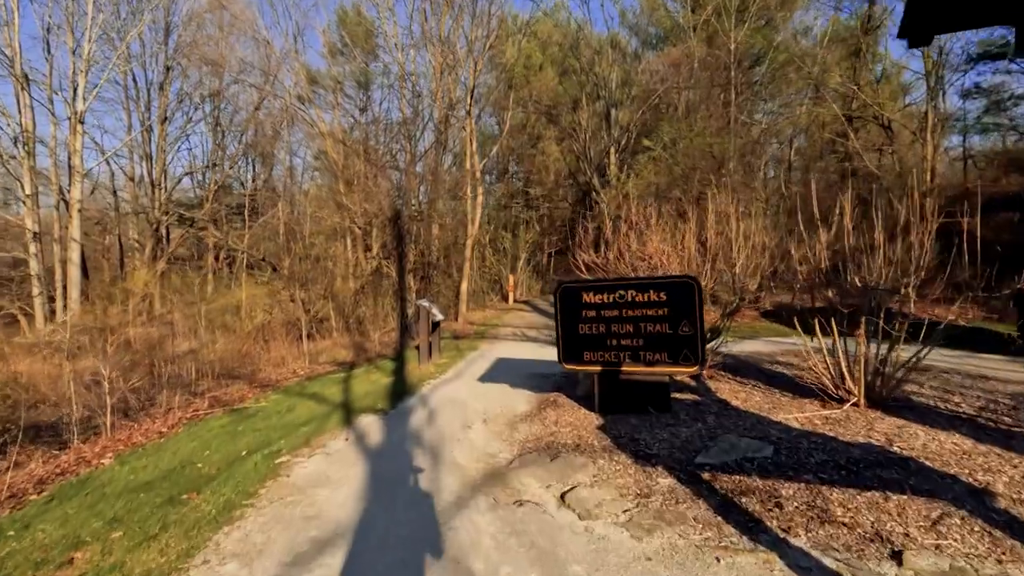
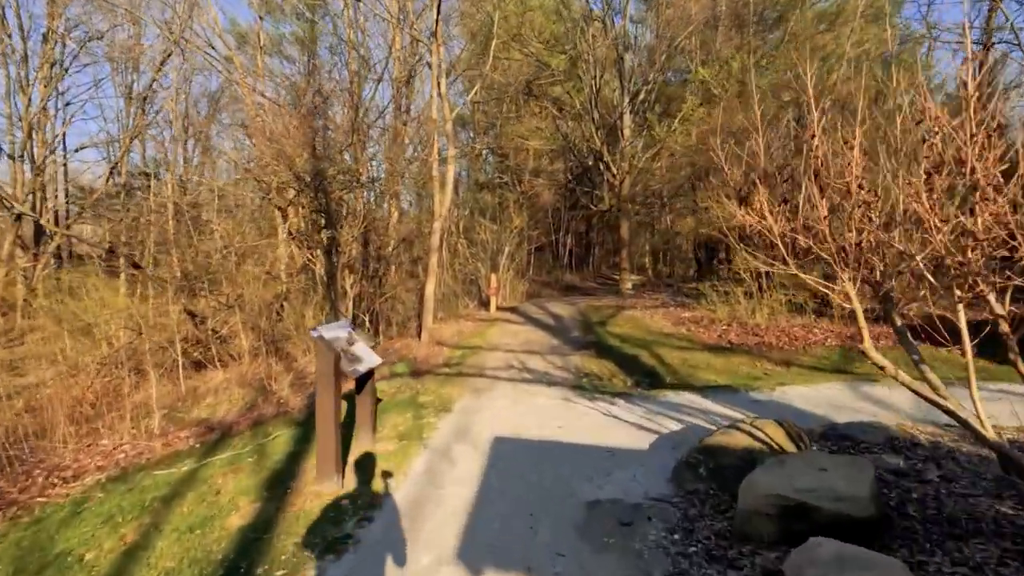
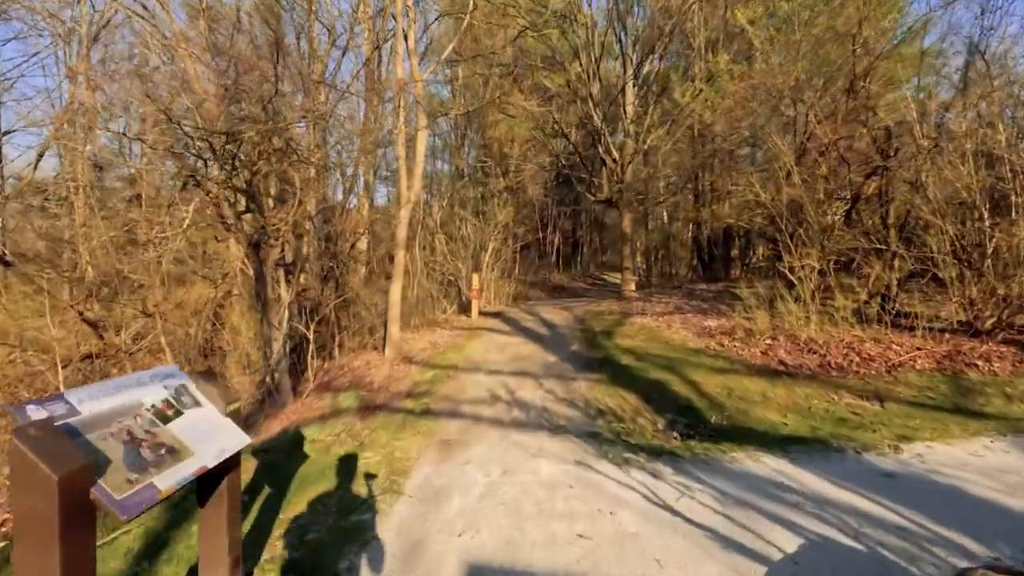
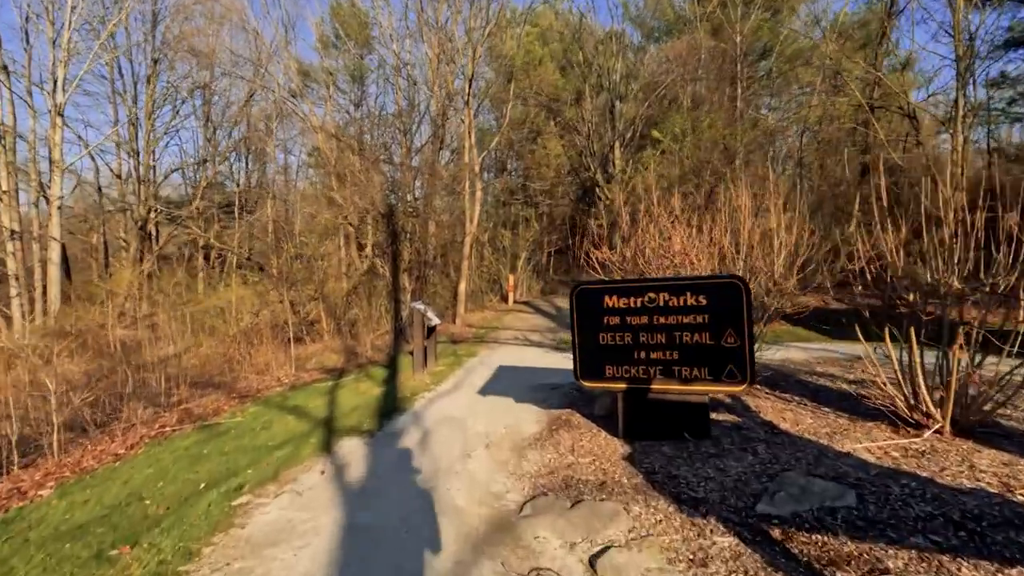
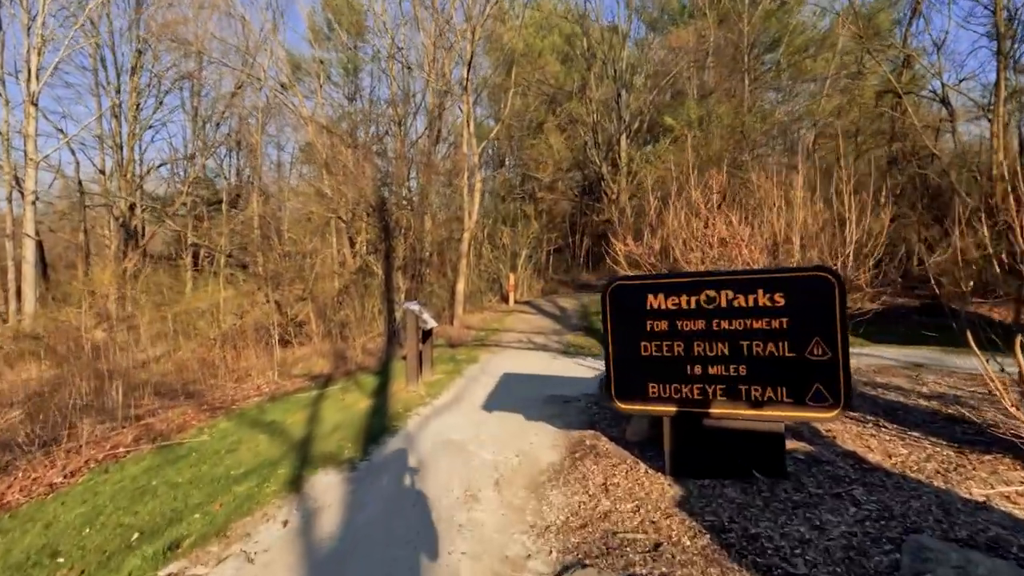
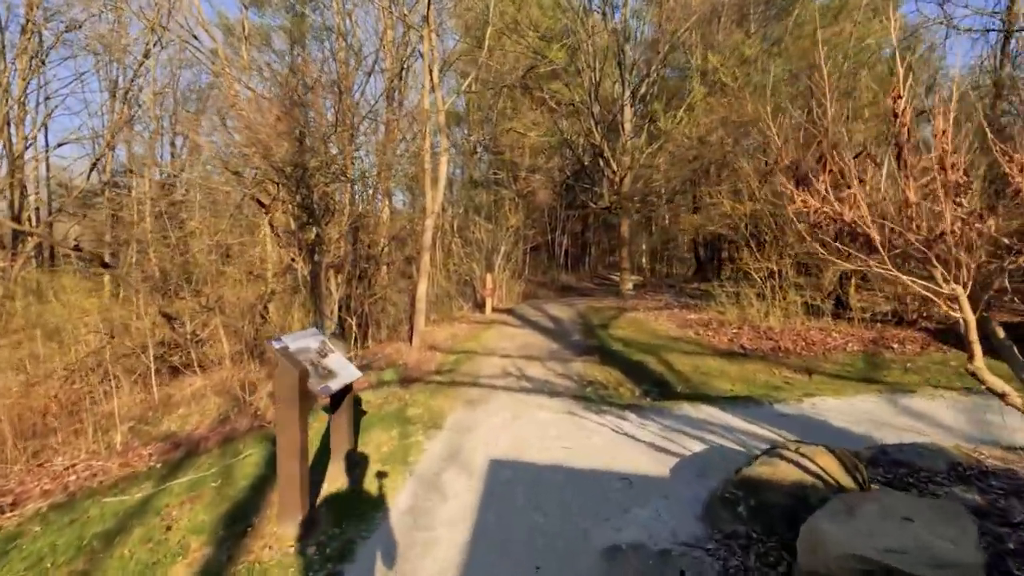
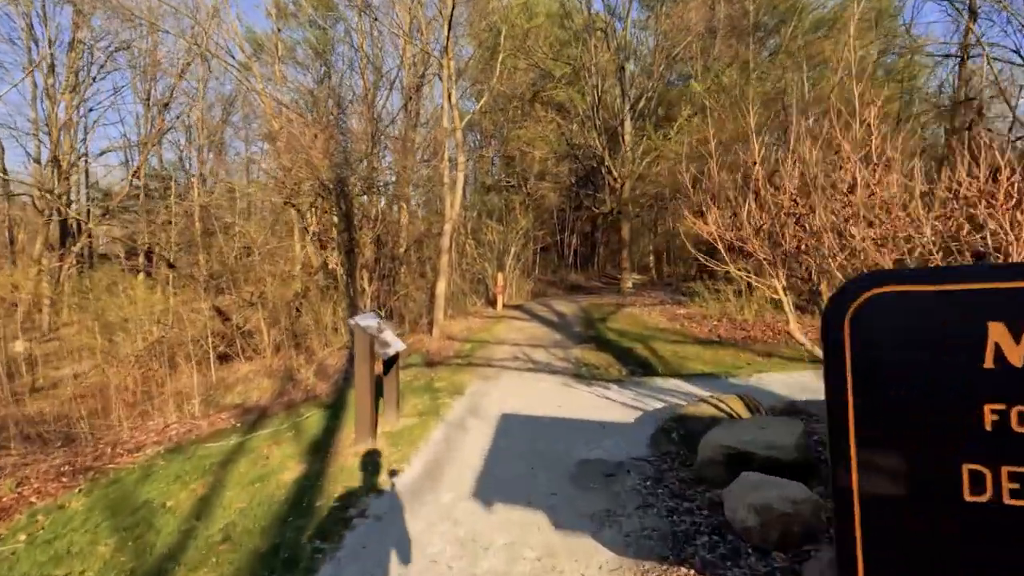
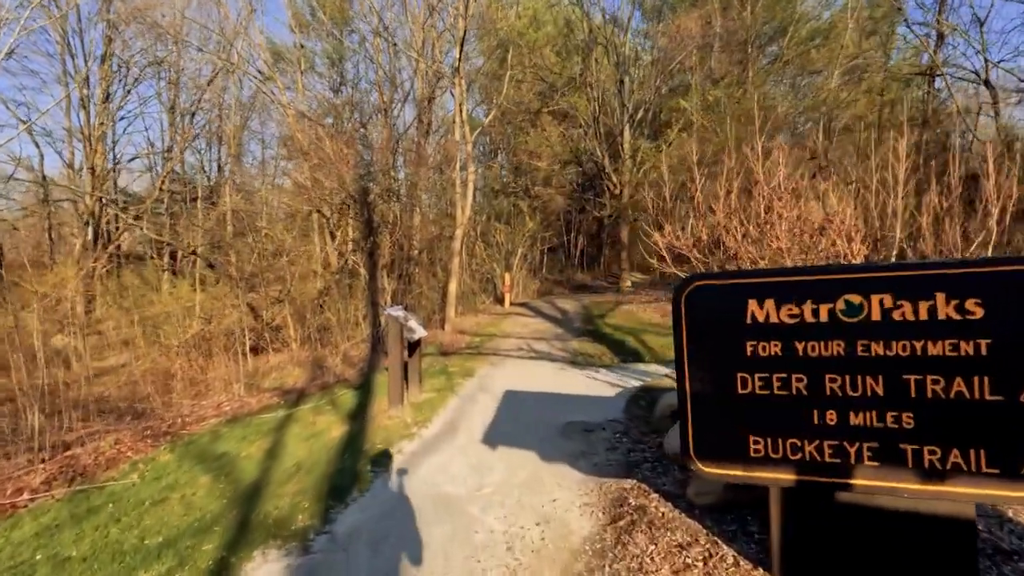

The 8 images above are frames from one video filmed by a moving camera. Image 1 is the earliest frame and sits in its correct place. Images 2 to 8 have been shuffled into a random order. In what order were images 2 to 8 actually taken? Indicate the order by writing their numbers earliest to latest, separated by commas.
4, 5, 8, 7, 2, 6, 3
